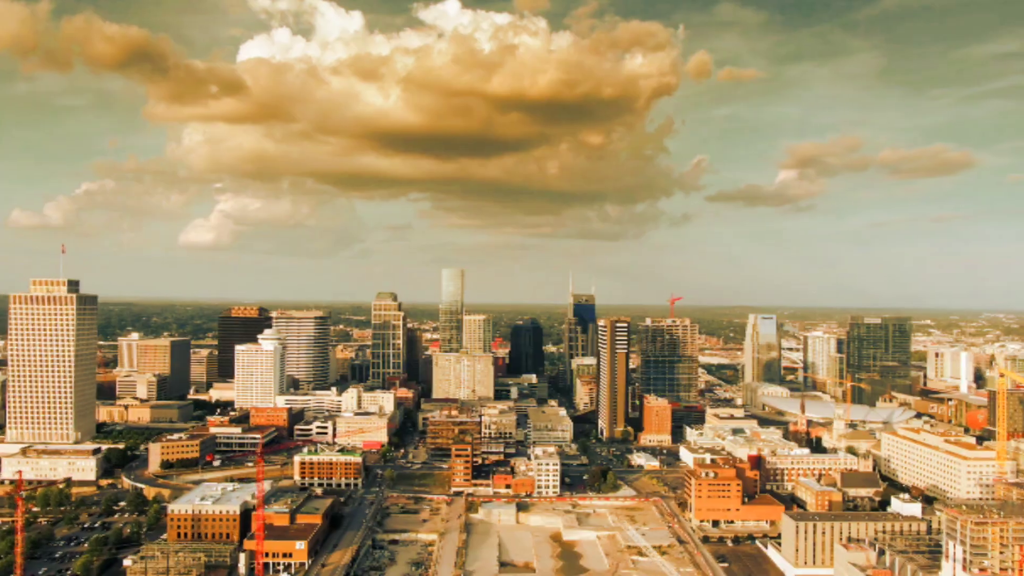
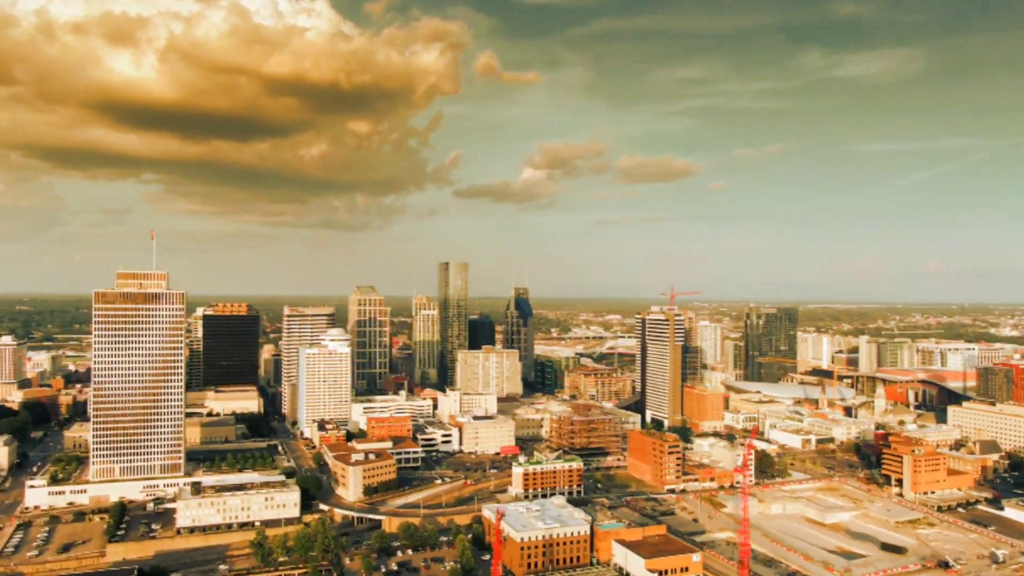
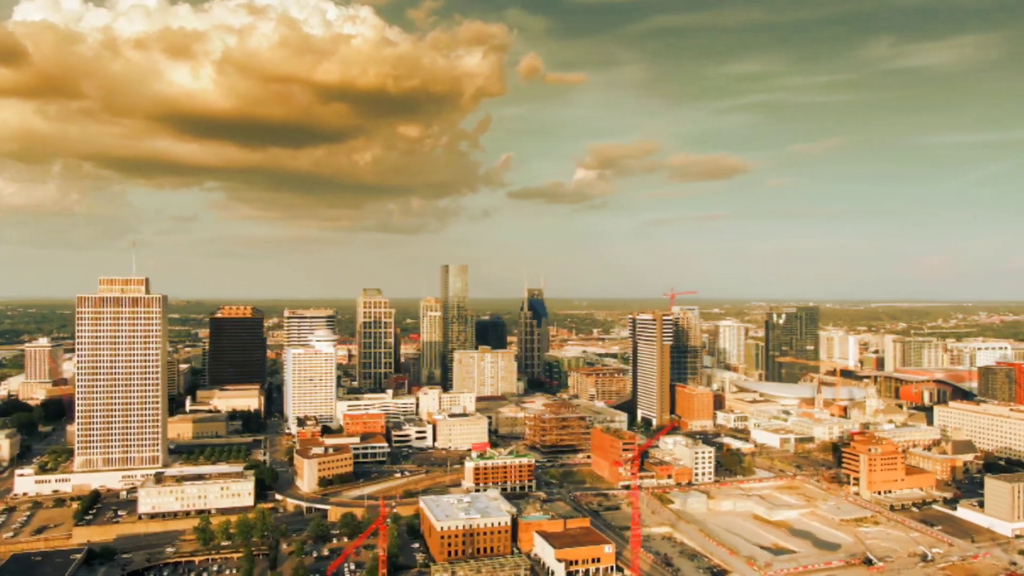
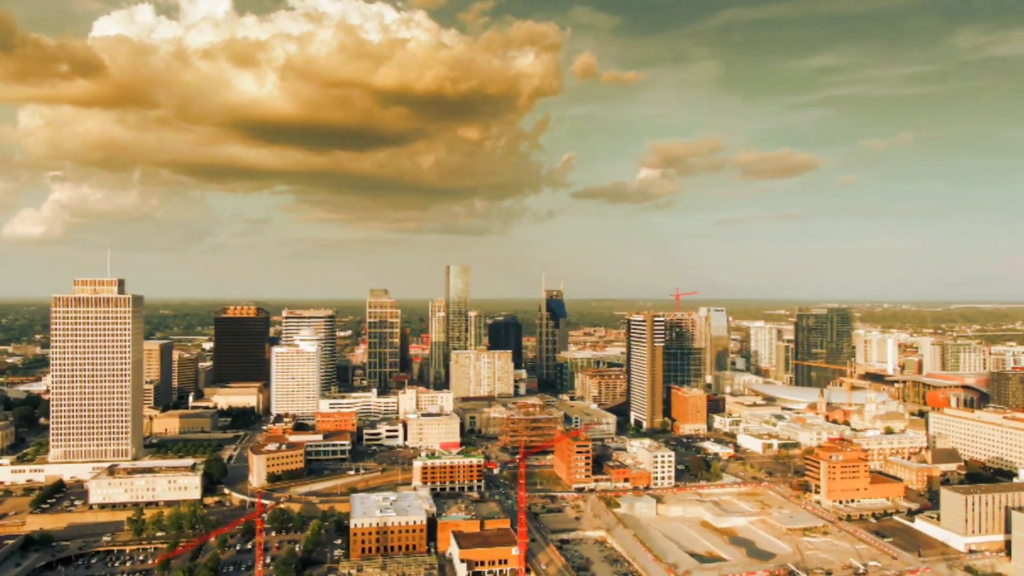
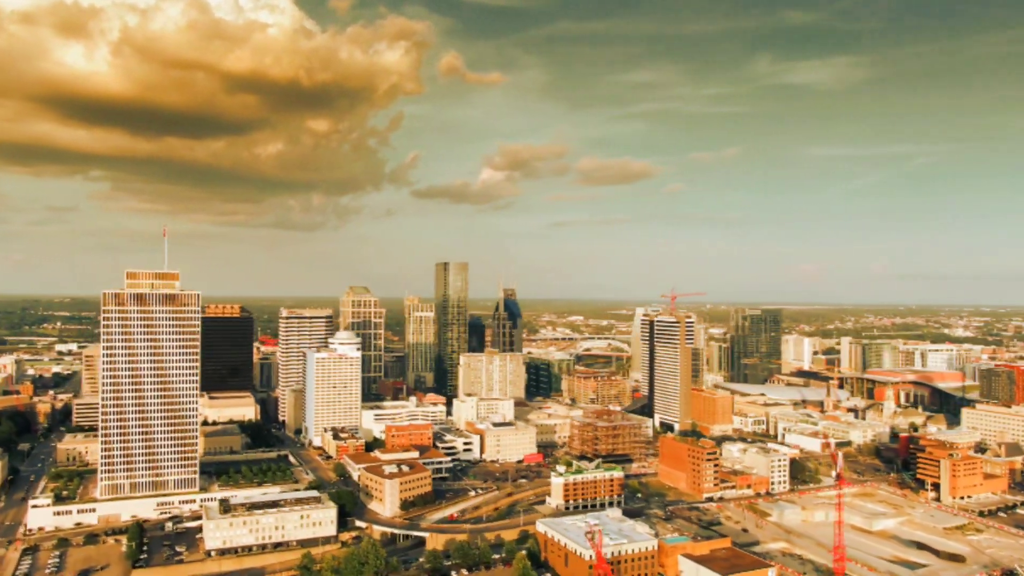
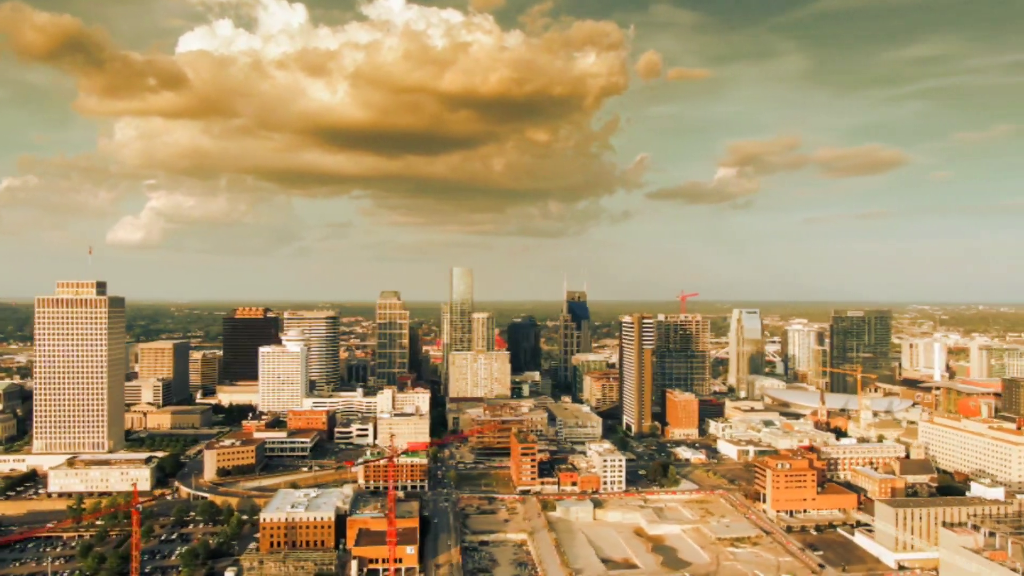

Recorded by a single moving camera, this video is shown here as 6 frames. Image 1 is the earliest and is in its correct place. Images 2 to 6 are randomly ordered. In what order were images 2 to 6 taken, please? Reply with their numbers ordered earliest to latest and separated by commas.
6, 4, 3, 2, 5
